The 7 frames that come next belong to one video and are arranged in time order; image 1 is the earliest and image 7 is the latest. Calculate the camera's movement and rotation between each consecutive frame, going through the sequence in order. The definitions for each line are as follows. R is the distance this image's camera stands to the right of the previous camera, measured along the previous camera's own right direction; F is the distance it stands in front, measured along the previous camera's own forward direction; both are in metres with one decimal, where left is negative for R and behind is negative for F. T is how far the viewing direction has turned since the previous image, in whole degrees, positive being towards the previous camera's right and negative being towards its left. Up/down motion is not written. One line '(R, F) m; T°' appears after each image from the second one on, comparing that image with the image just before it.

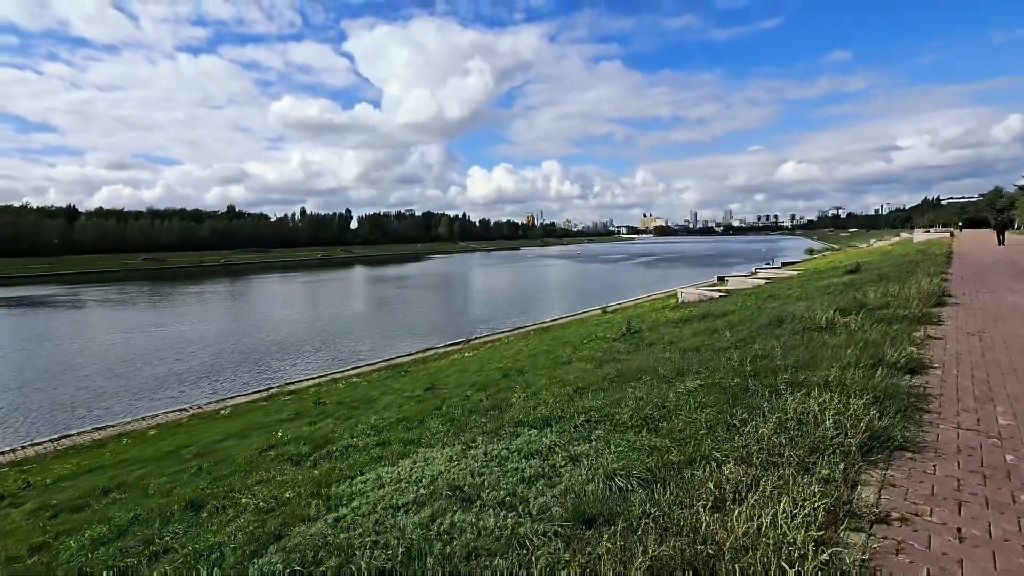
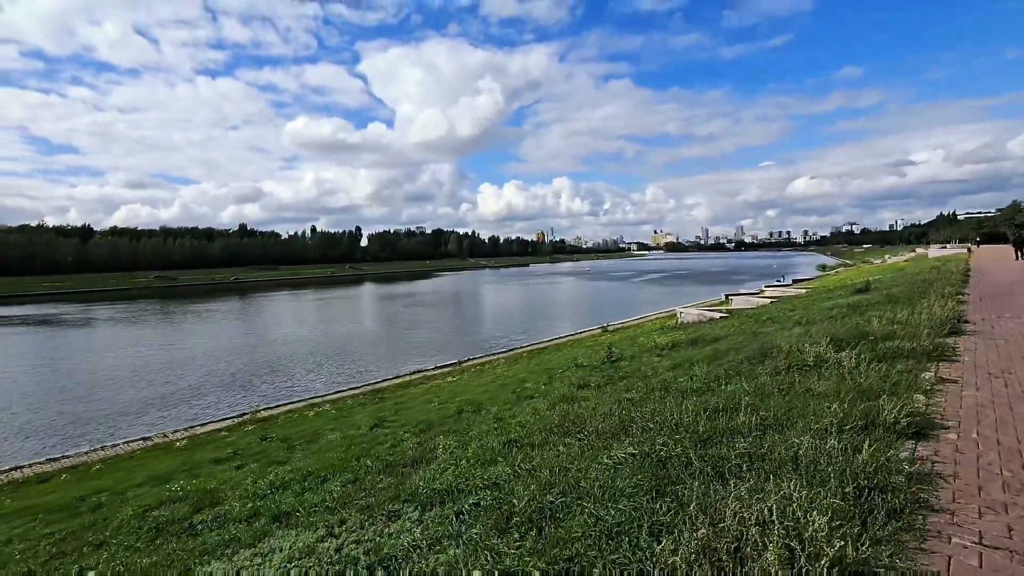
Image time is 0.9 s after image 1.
(+0.9, +1.1) m; -1°
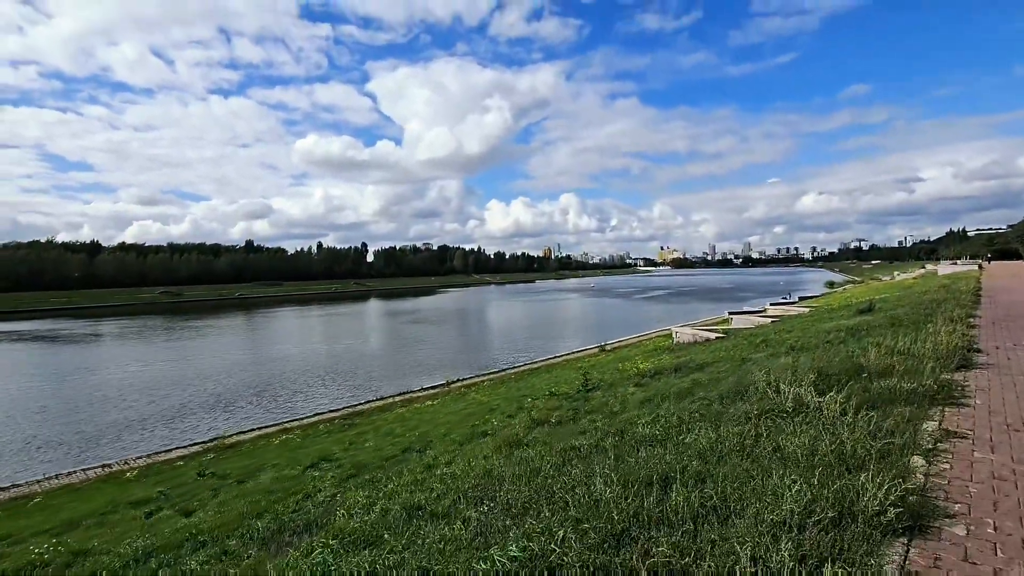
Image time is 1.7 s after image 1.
(+0.8, +0.9) m; -1°
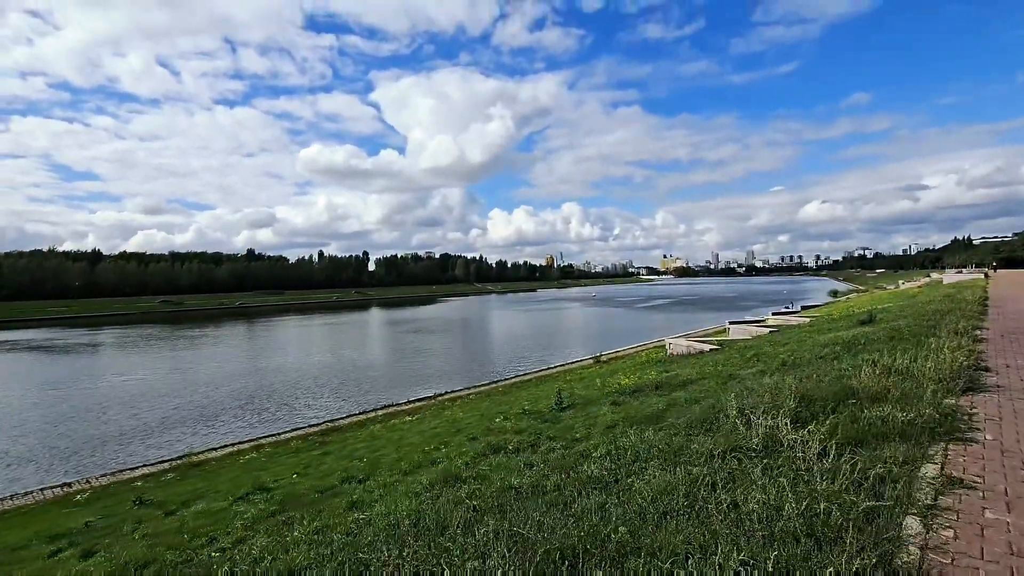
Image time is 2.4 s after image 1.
(+0.7, +0.8) m; 0°
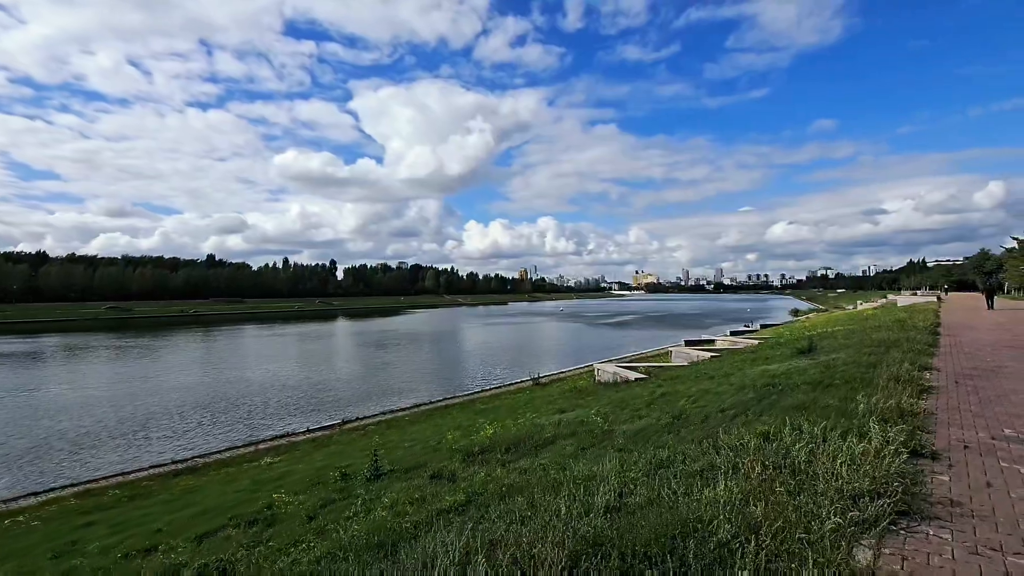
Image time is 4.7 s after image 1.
(+2.4, +2.6) m; +3°
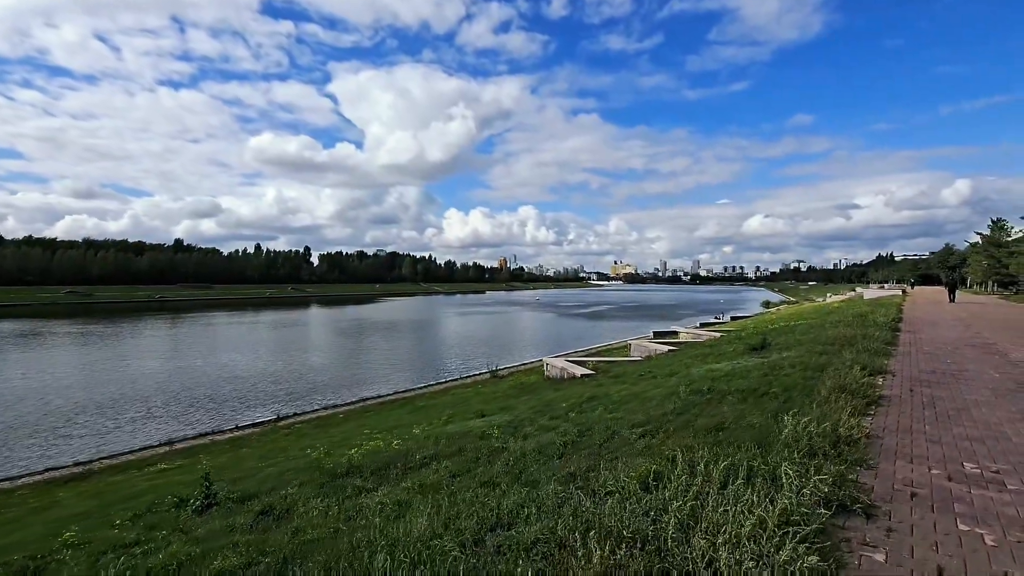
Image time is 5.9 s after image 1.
(+1.2, +1.3) m; +2°
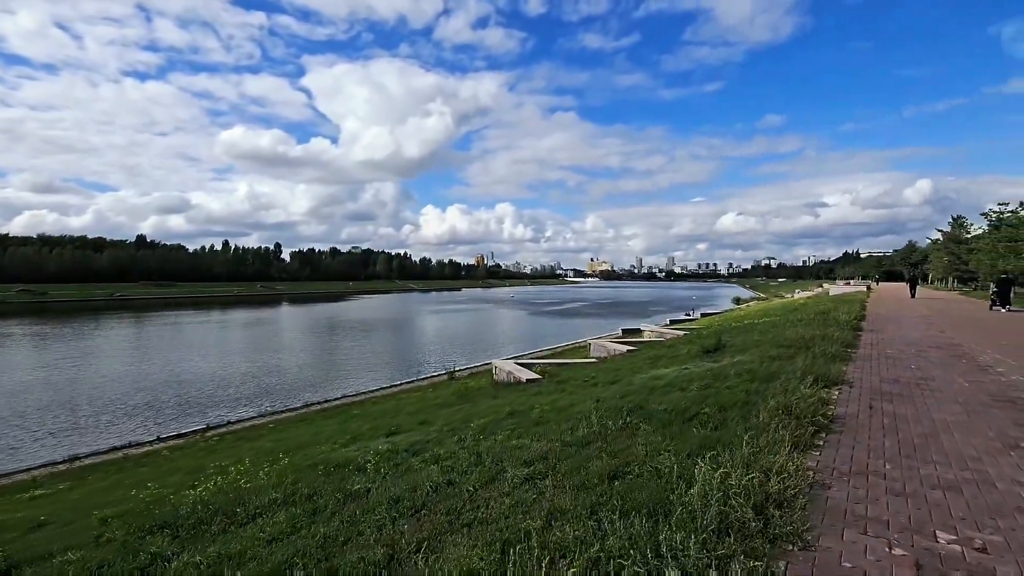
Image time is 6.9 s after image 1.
(+1.0, +1.3) m; +2°
